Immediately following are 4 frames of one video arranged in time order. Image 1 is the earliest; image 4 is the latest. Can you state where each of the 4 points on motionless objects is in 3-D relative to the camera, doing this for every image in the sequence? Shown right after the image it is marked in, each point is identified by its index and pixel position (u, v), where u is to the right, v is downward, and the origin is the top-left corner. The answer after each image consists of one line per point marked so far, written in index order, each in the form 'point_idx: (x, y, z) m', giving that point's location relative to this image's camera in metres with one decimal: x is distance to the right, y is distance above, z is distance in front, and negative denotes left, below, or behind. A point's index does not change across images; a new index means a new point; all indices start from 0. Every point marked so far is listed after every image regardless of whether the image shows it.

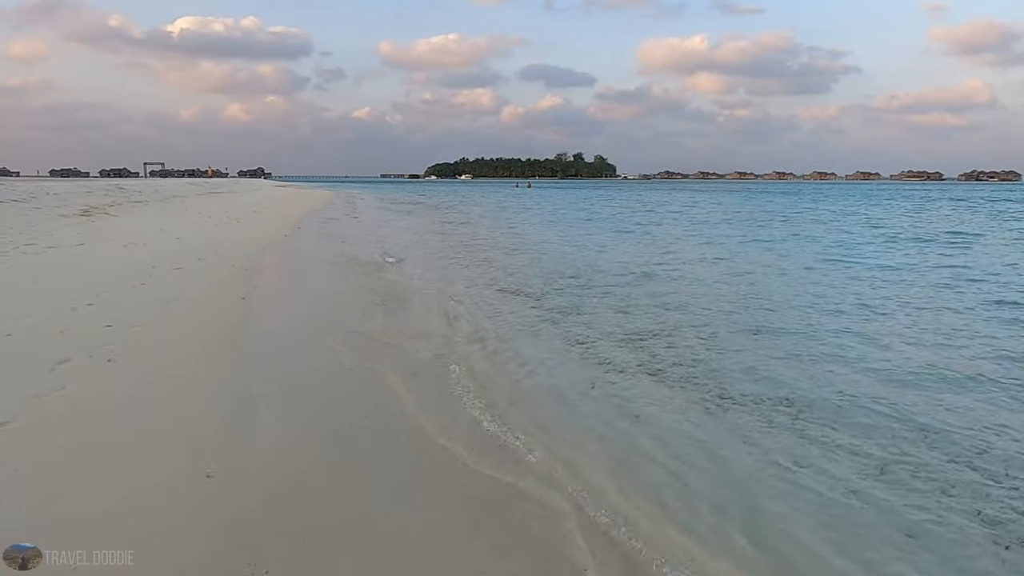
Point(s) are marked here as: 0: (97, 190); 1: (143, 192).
0: (-10.1, +2.4, +16.0) m
1: (-10.9, +2.8, +19.3) m
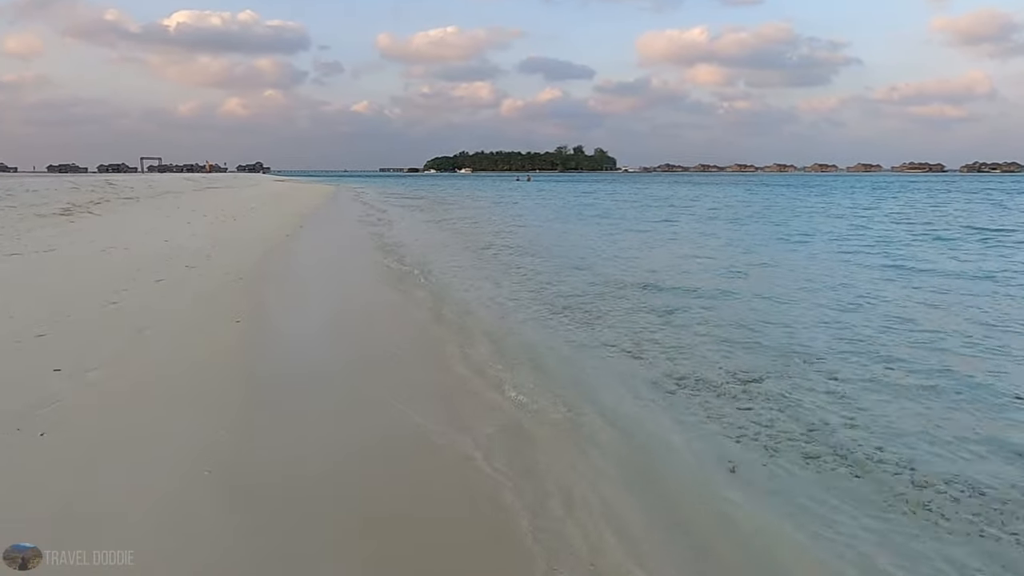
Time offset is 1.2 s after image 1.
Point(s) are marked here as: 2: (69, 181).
0: (-9.8, +2.3, +15.2) m
1: (-10.7, +2.8, +18.4) m
2: (-10.4, +2.5, +15.5) m
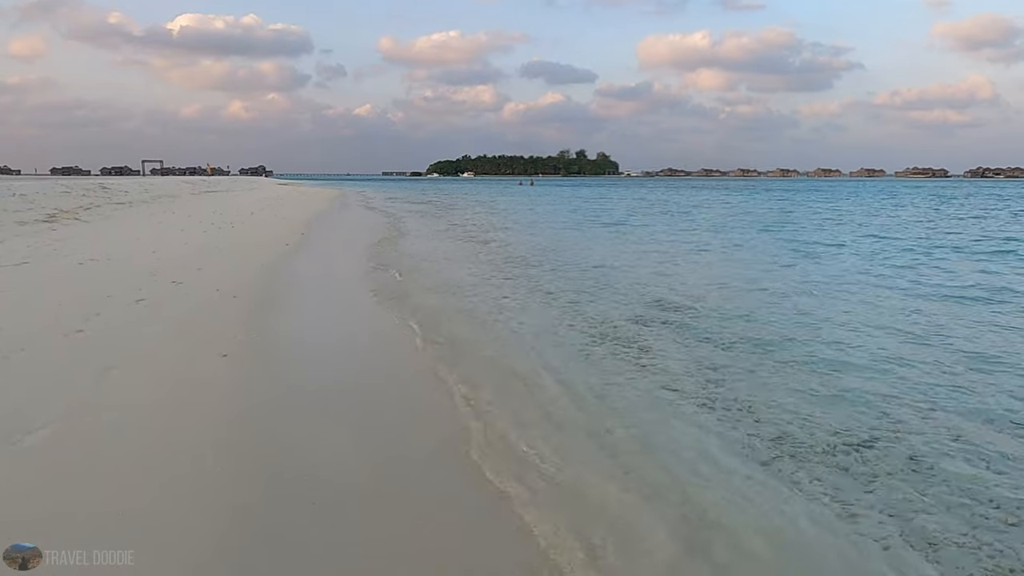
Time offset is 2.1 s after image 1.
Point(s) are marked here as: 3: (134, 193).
0: (-10.1, +2.3, +15.3) m
1: (-11.0, +2.7, +18.6) m
2: (-10.7, +2.4, +15.7) m
3: (-10.9, +2.7, +19.2) m
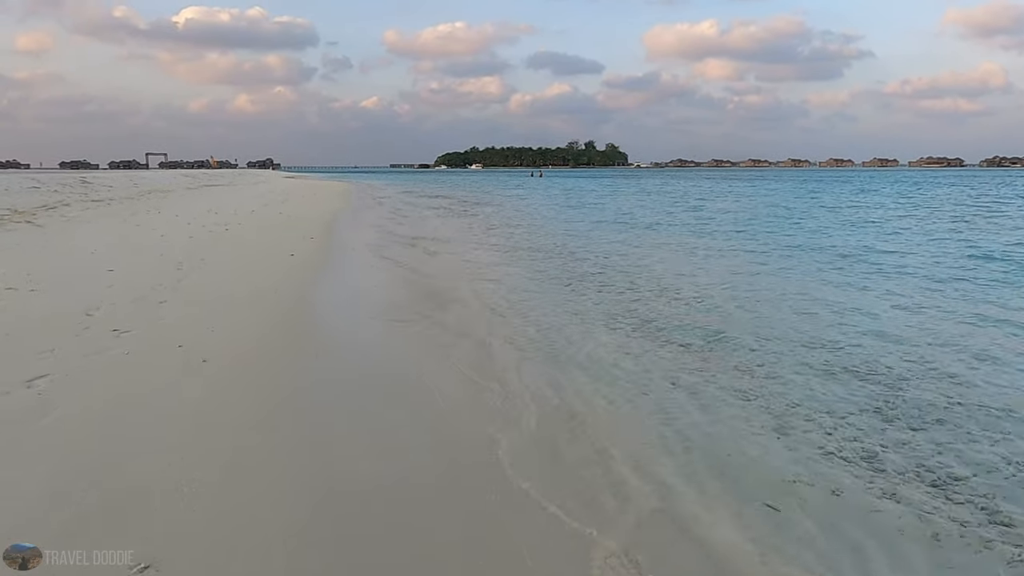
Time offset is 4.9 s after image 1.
0: (-9.5, +2.1, +13.6) m
1: (-10.3, +2.6, +16.9) m
2: (-10.0, +2.3, +14.0) m
3: (-10.3, +2.6, +17.5) m
